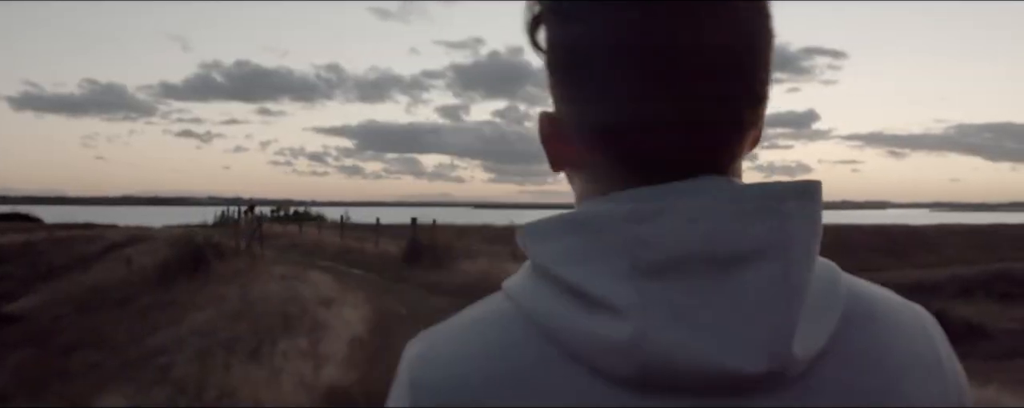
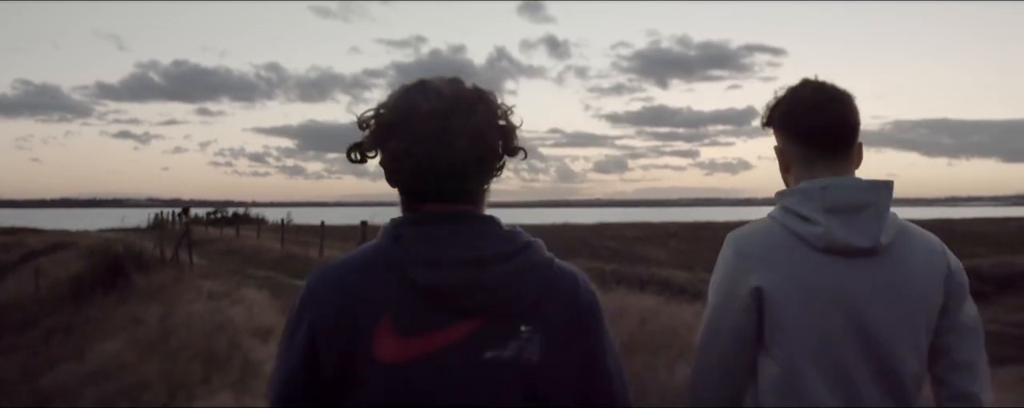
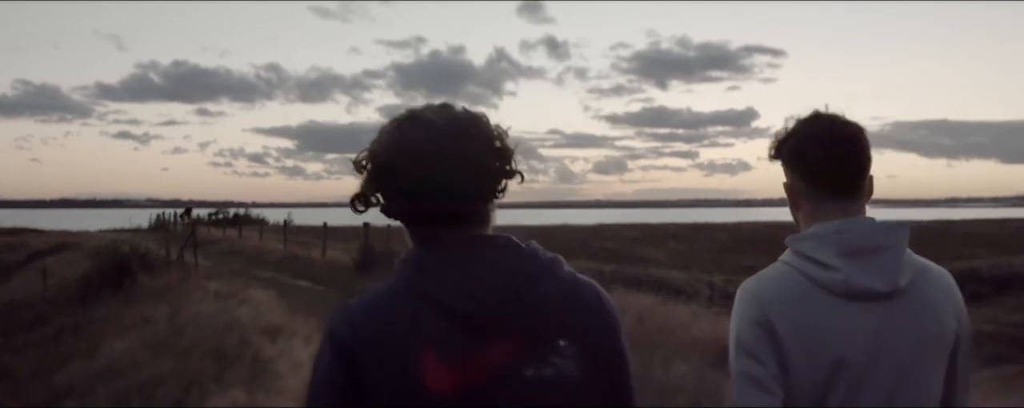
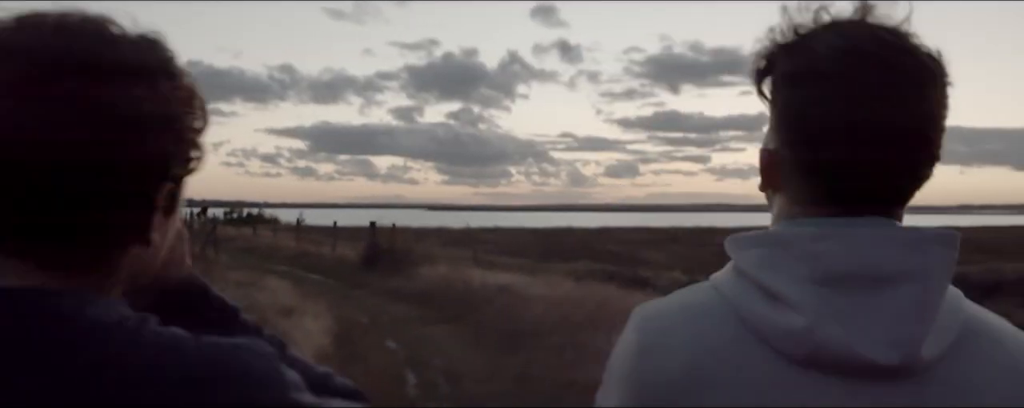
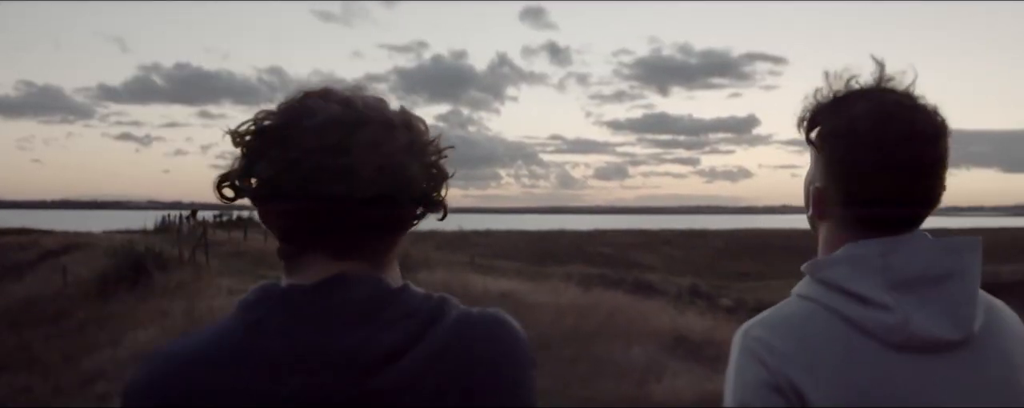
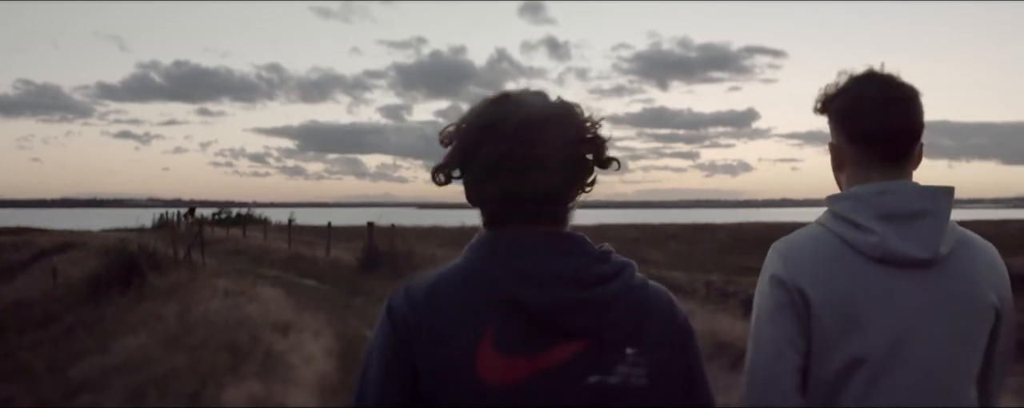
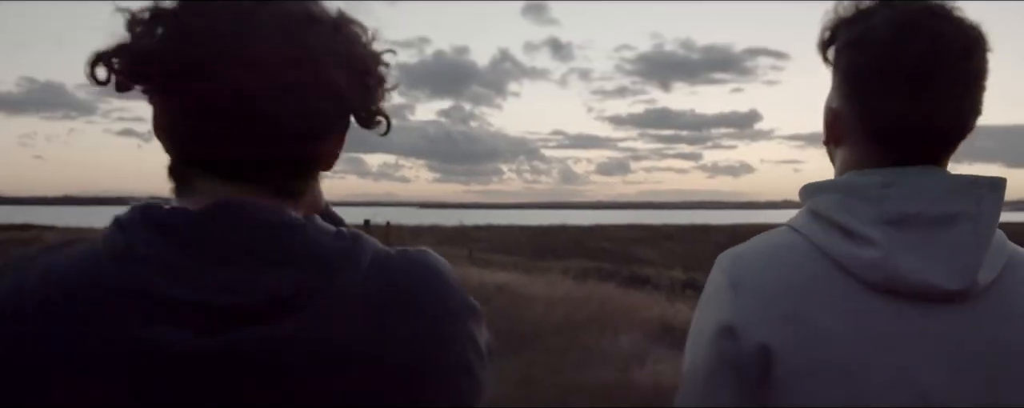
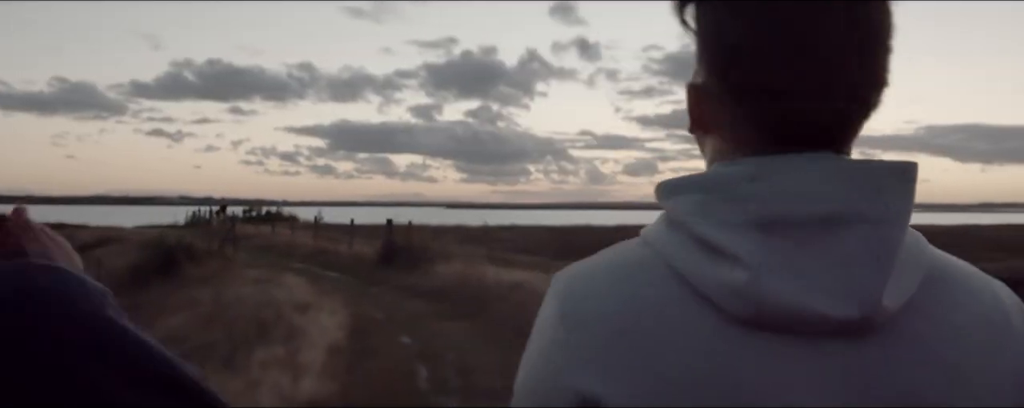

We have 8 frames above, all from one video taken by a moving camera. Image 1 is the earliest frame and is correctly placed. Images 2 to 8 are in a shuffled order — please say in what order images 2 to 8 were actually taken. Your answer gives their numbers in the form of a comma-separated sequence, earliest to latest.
8, 4, 7, 5, 6, 3, 2
